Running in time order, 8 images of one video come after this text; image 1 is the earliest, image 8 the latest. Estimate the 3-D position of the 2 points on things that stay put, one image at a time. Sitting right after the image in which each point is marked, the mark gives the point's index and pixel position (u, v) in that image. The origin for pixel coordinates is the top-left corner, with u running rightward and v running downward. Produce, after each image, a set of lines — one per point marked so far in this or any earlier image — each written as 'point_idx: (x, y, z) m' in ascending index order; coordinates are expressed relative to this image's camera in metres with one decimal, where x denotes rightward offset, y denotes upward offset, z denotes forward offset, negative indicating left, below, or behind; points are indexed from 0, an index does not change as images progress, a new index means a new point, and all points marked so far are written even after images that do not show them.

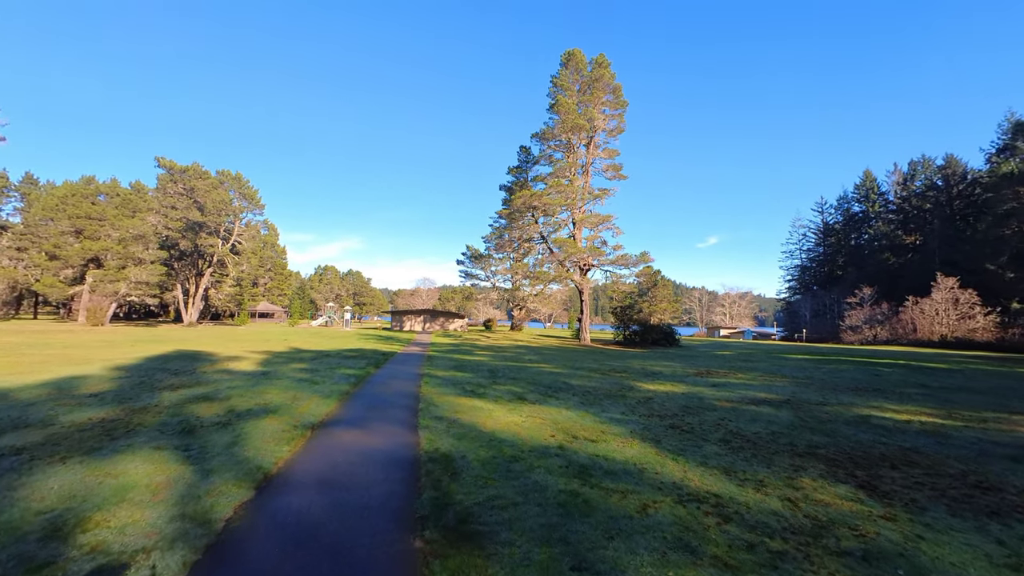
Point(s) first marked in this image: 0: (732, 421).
0: (+3.4, -2.1, +7.1) m
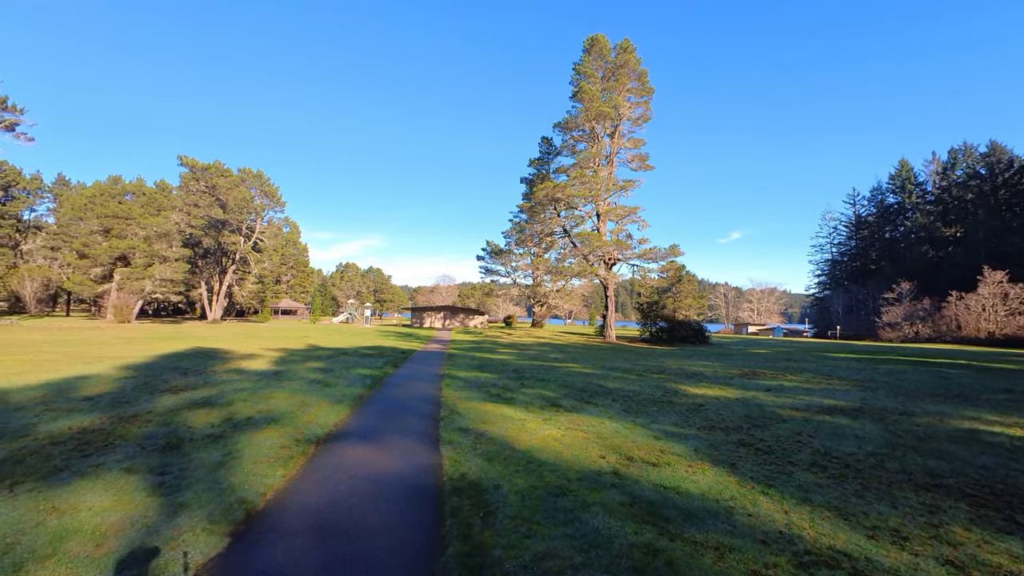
0: (+3.9, -2.0, +5.9) m
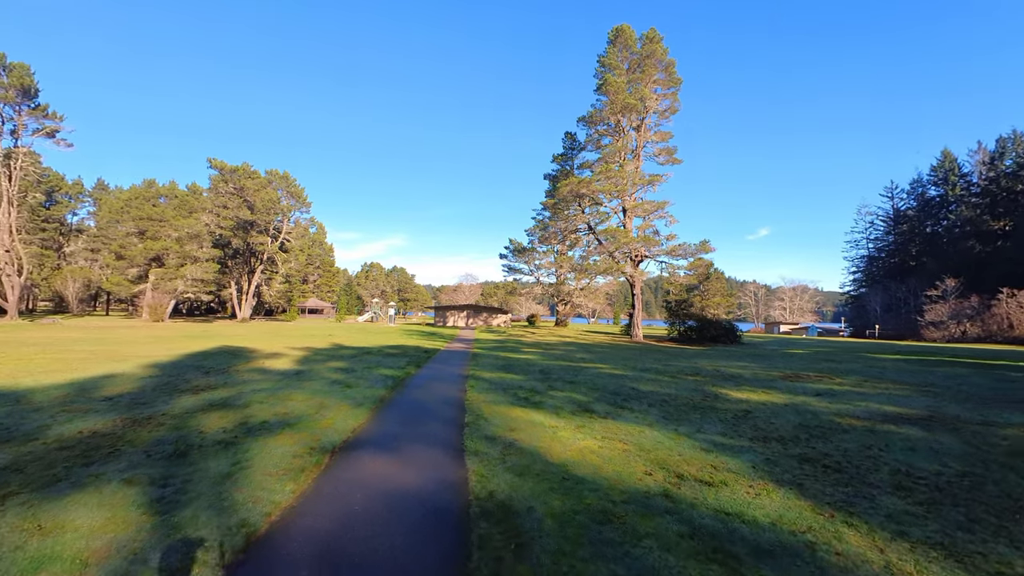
0: (+4.3, -1.9, +5.2) m
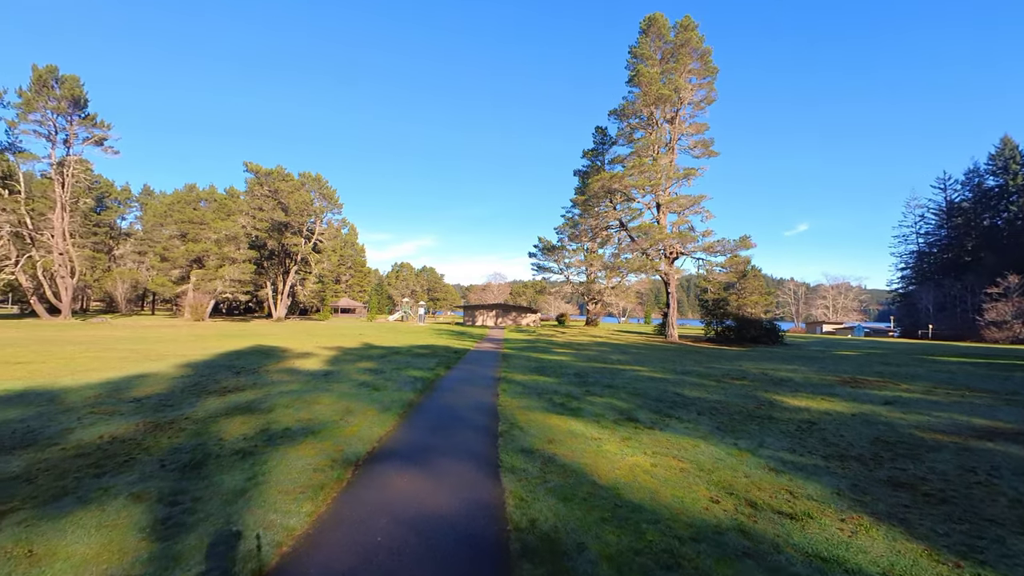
0: (+4.7, -1.8, +4.4) m
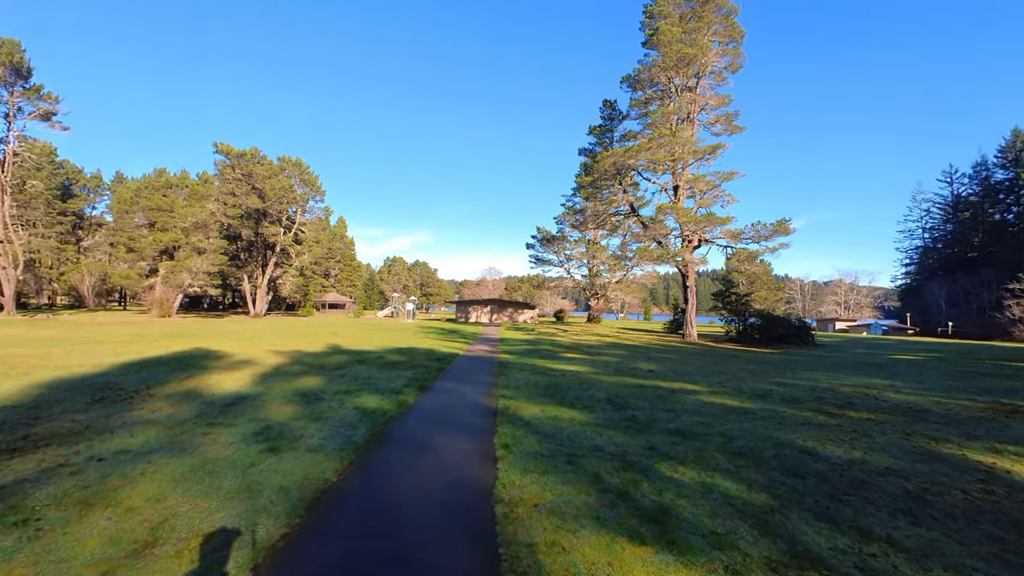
0: (+4.8, -1.6, +0.6) m
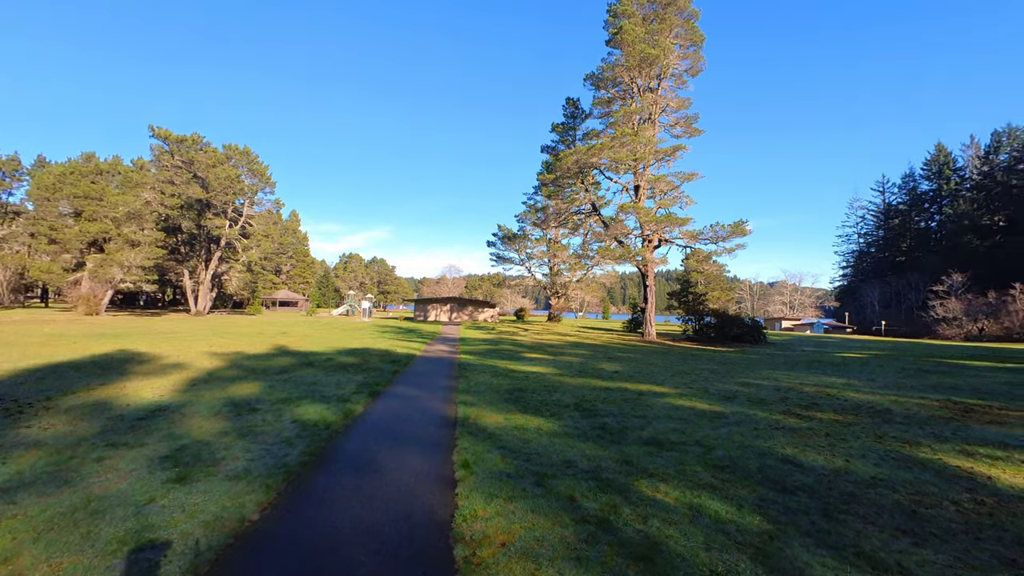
0: (+4.8, -1.7, +0.5) m
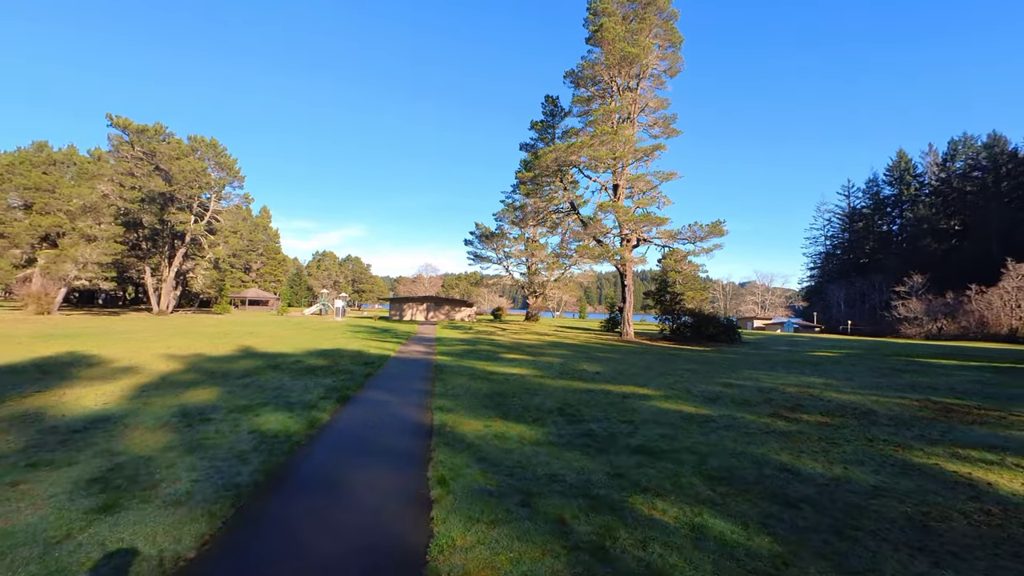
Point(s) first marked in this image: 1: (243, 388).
0: (+4.9, -1.7, +0.3) m
1: (-4.9, -1.8, +8.4) m
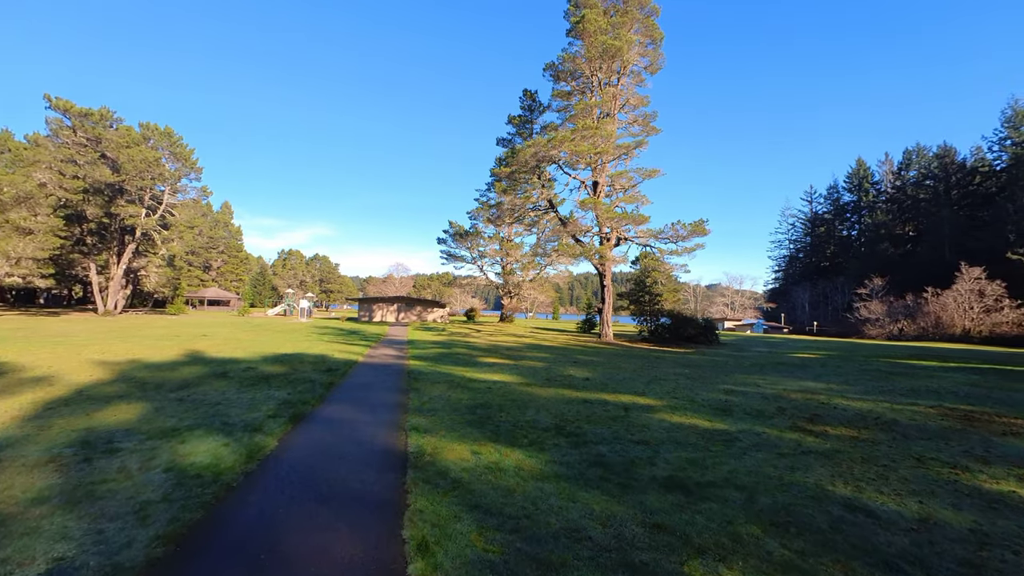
0: (+5.1, -1.6, -0.5) m
1: (-5.1, -1.7, +7.0) m
